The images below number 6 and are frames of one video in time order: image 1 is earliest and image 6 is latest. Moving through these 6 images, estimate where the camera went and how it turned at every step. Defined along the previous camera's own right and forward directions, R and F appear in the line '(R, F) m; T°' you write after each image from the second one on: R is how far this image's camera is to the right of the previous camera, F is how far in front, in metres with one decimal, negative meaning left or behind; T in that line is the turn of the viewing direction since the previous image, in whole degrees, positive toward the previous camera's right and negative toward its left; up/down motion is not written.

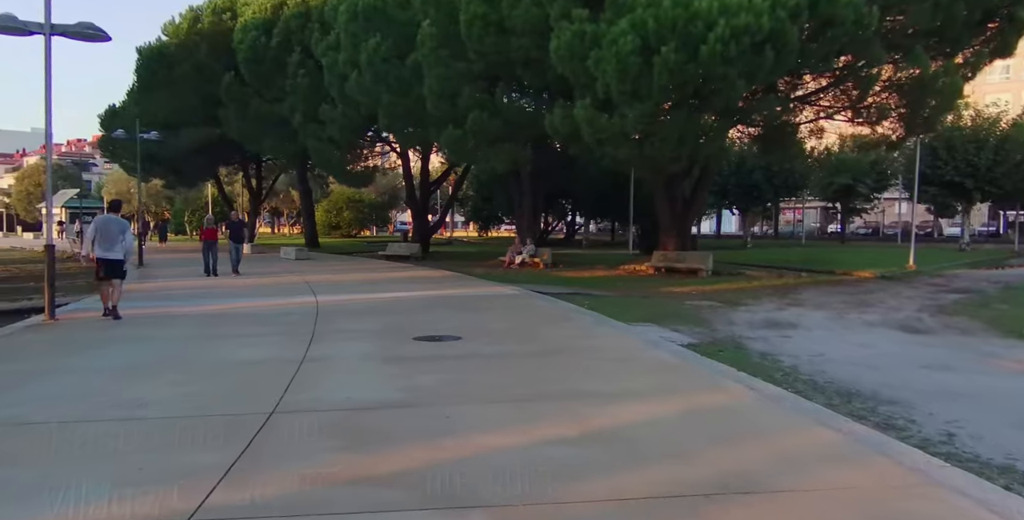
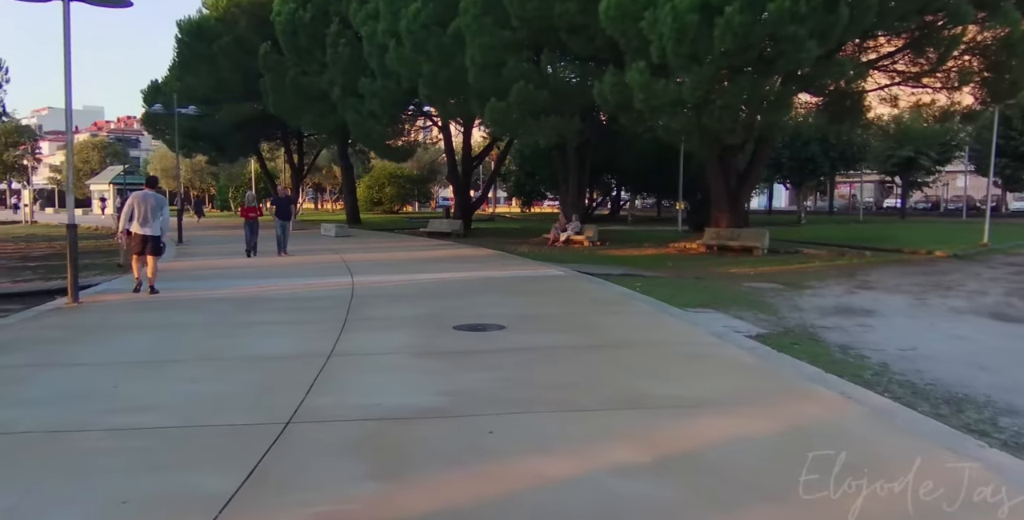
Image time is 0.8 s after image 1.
(-0.1, +1.0) m; -3°
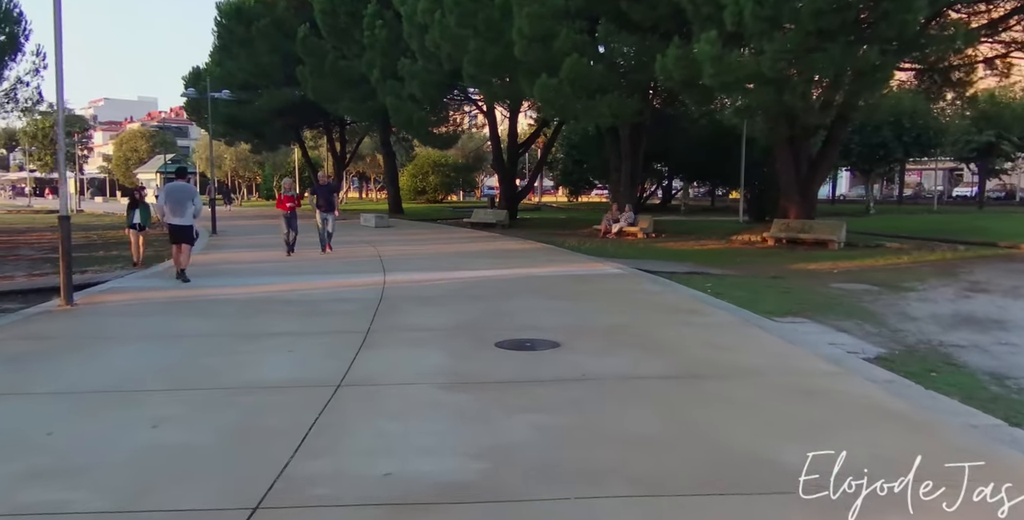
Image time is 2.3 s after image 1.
(-0.1, +1.7) m; -3°
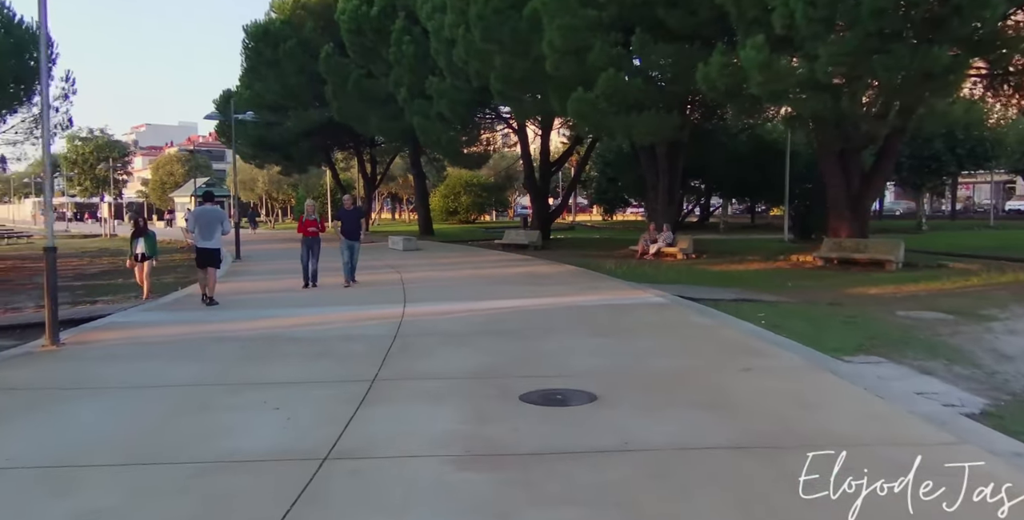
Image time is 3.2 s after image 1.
(+0.1, +1.1) m; -3°
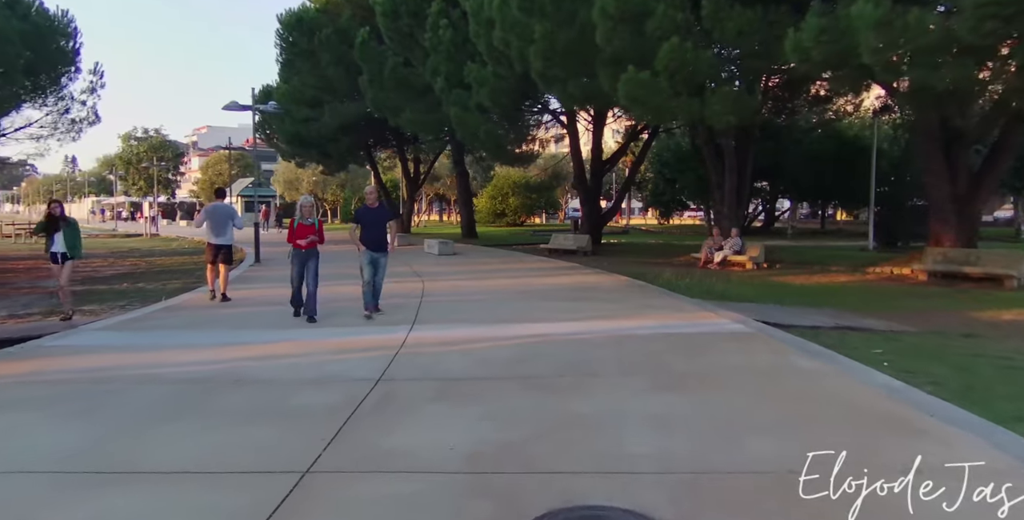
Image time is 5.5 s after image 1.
(+0.2, +2.7) m; -4°
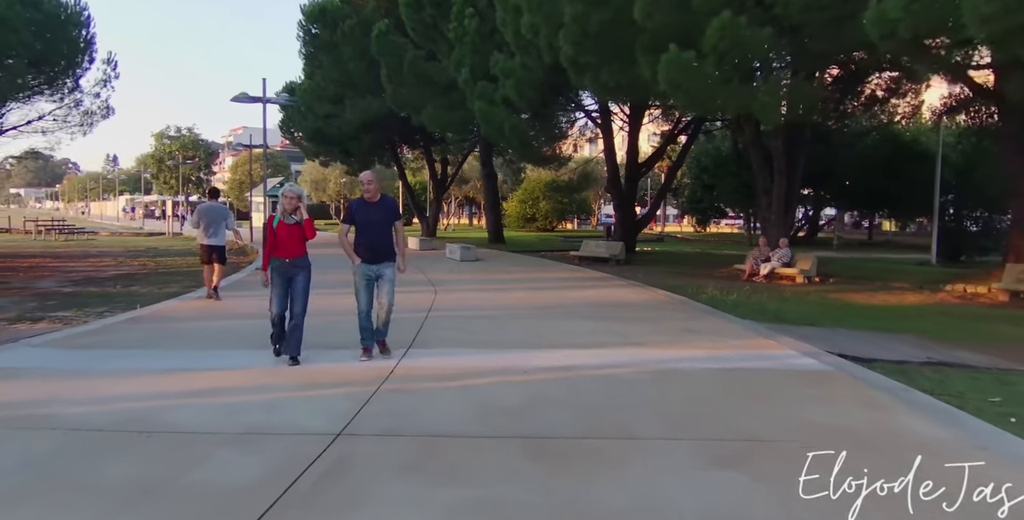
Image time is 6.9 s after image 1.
(+0.1, +1.8) m; -2°
